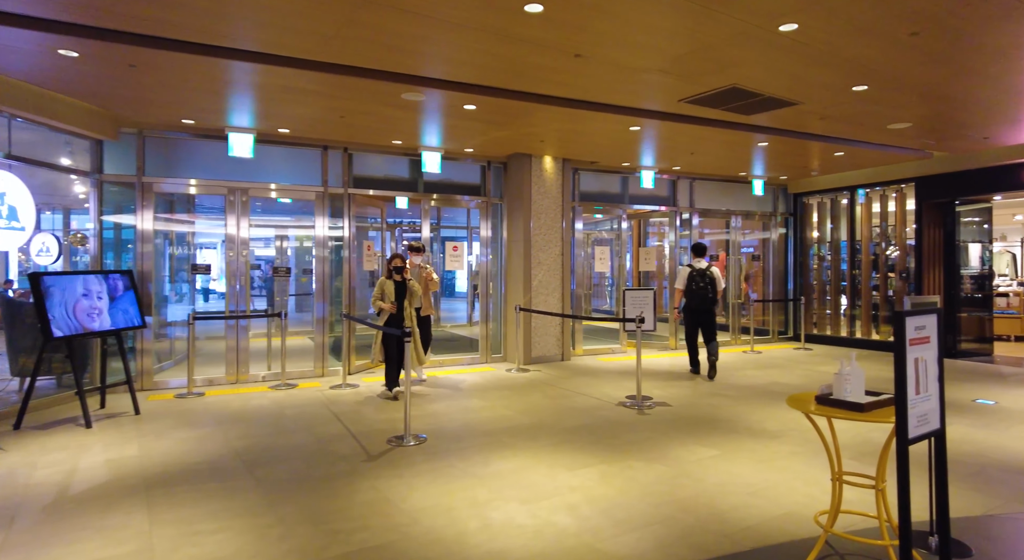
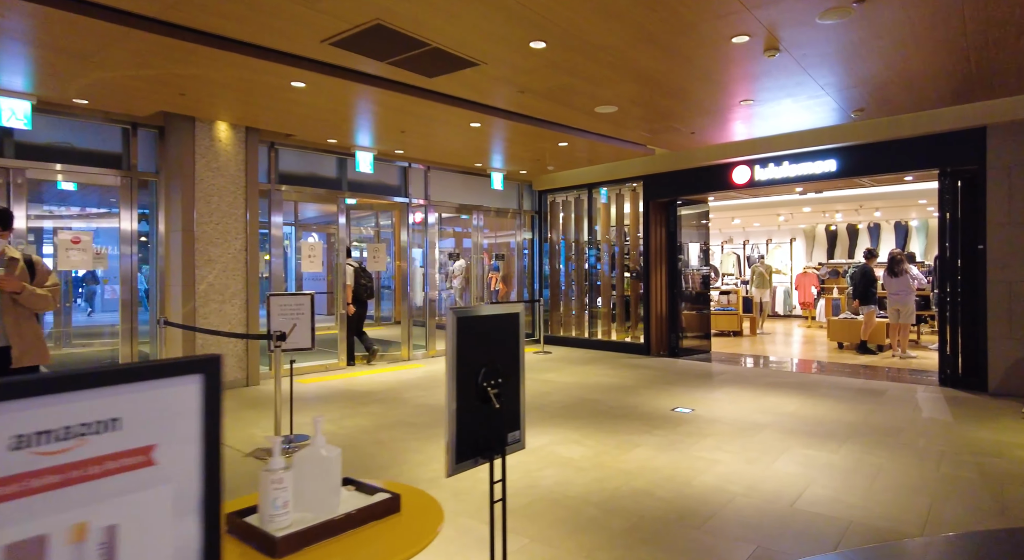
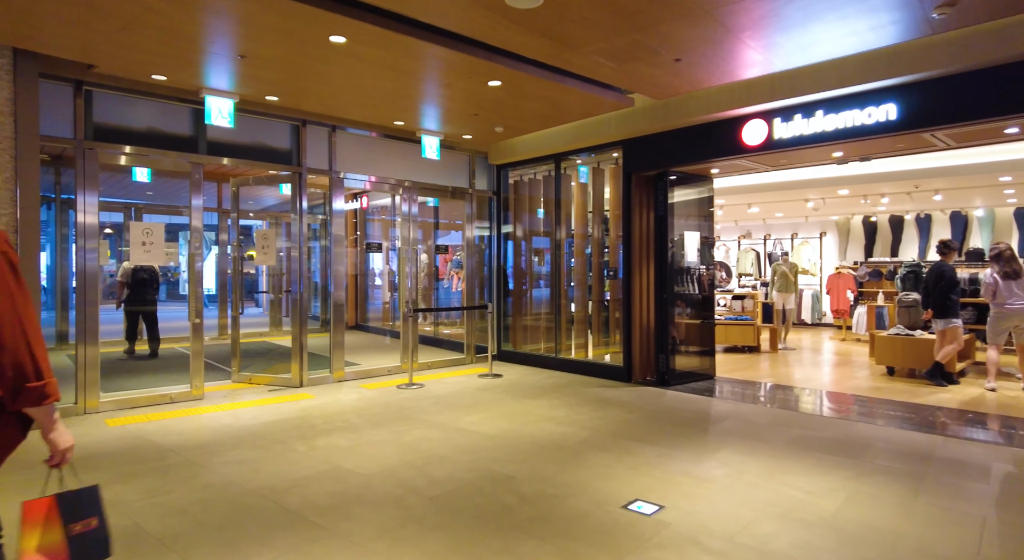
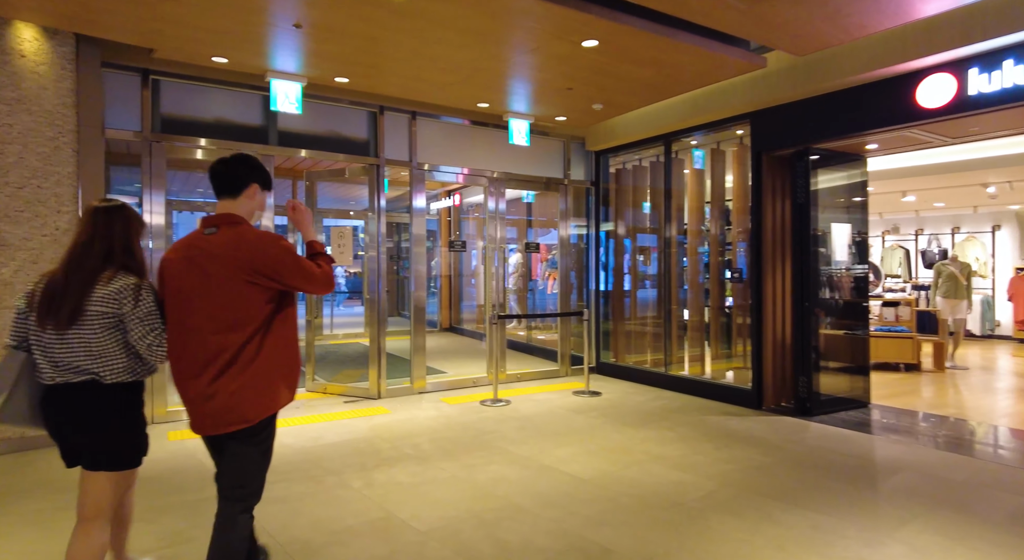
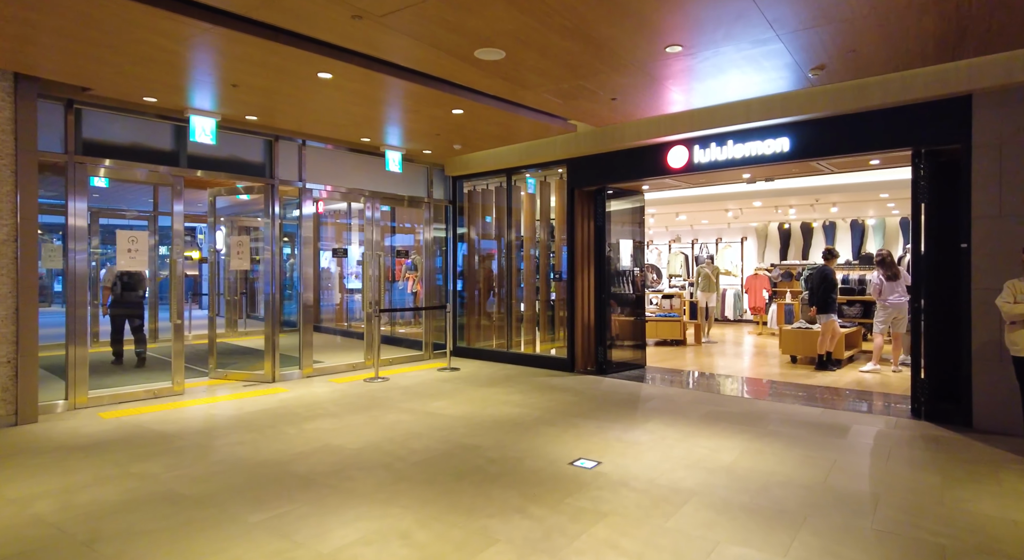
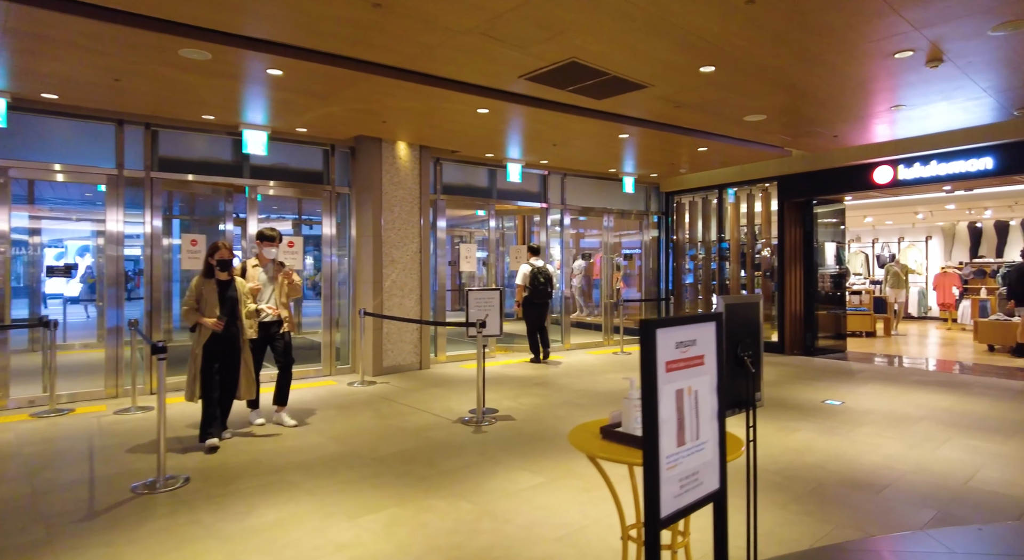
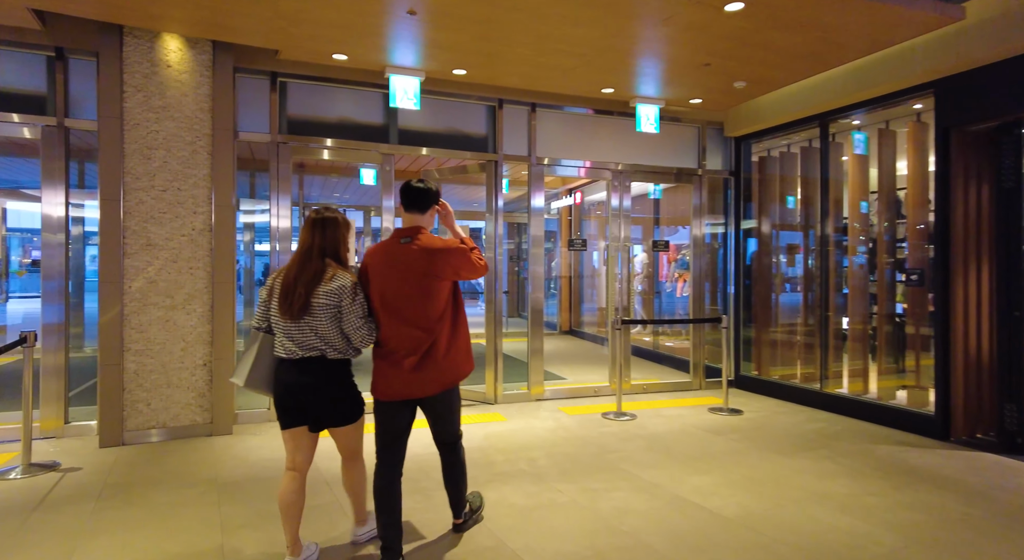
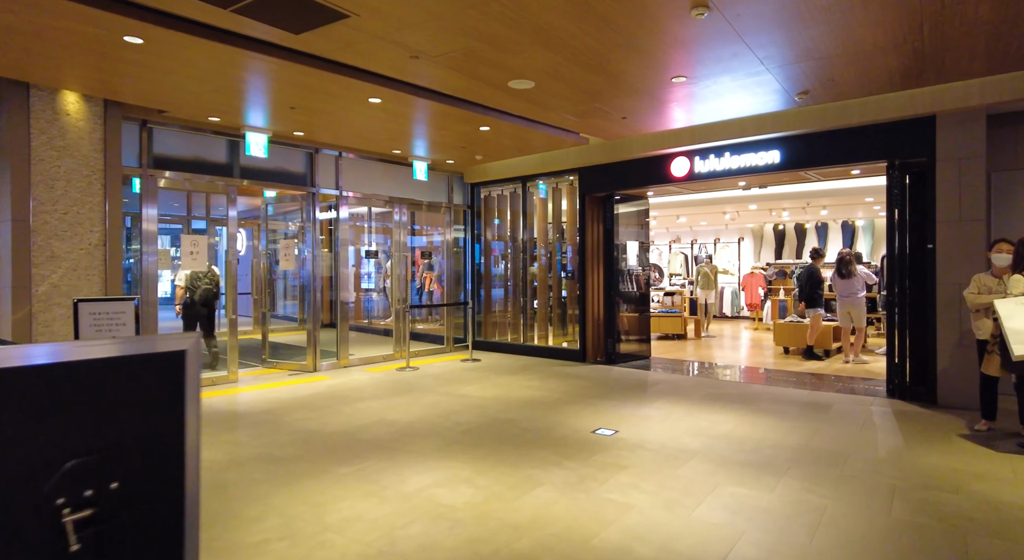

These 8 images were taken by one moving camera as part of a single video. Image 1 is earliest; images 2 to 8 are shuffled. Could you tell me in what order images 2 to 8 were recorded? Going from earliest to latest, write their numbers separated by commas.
6, 2, 8, 5, 3, 4, 7
